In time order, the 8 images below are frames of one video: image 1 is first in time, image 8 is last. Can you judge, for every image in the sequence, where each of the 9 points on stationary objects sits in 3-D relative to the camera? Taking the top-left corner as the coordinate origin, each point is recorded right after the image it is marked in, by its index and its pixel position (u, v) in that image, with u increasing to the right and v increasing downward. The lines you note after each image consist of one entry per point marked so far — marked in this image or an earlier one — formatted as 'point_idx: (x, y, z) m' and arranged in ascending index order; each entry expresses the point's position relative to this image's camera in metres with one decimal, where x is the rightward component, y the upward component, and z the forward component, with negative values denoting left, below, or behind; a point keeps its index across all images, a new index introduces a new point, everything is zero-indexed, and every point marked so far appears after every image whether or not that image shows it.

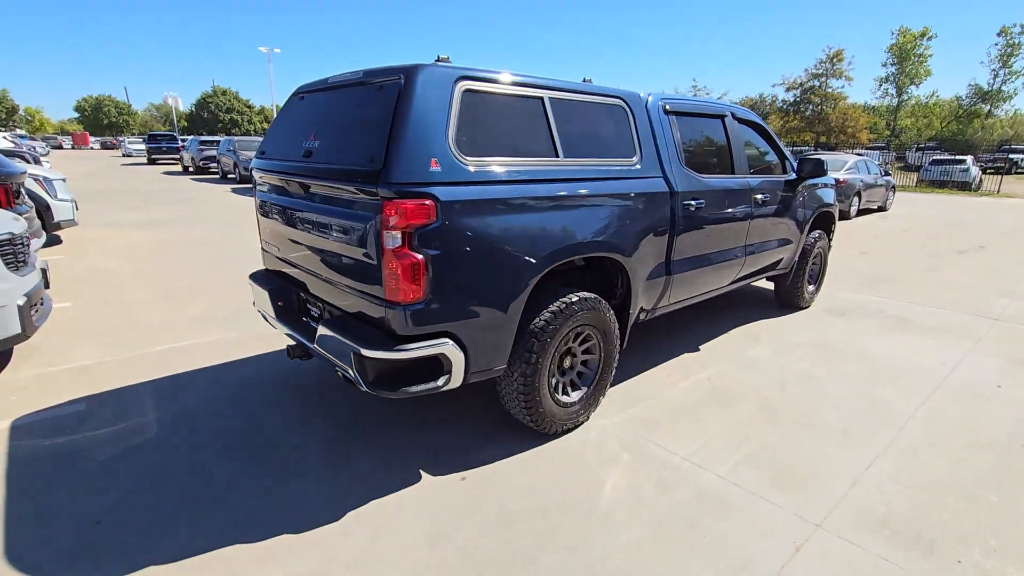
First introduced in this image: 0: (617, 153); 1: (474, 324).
0: (+0.6, +0.8, +3.2) m
1: (-0.2, -0.2, +2.5) m
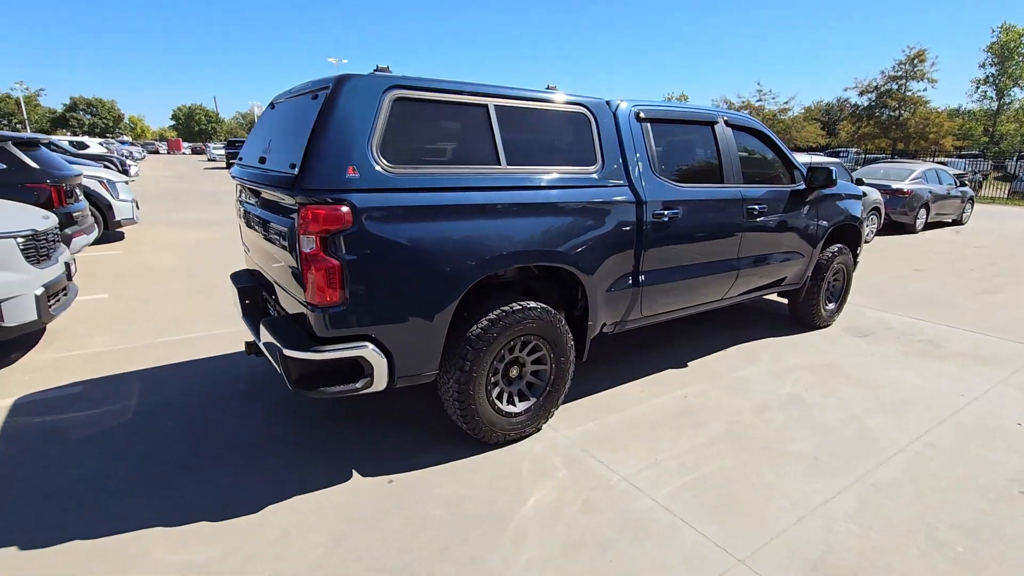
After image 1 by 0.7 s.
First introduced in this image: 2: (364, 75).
0: (+0.3, +0.7, +3.2) m
1: (-0.5, -0.2, +2.6) m
2: (-0.7, +1.0, +2.5) m
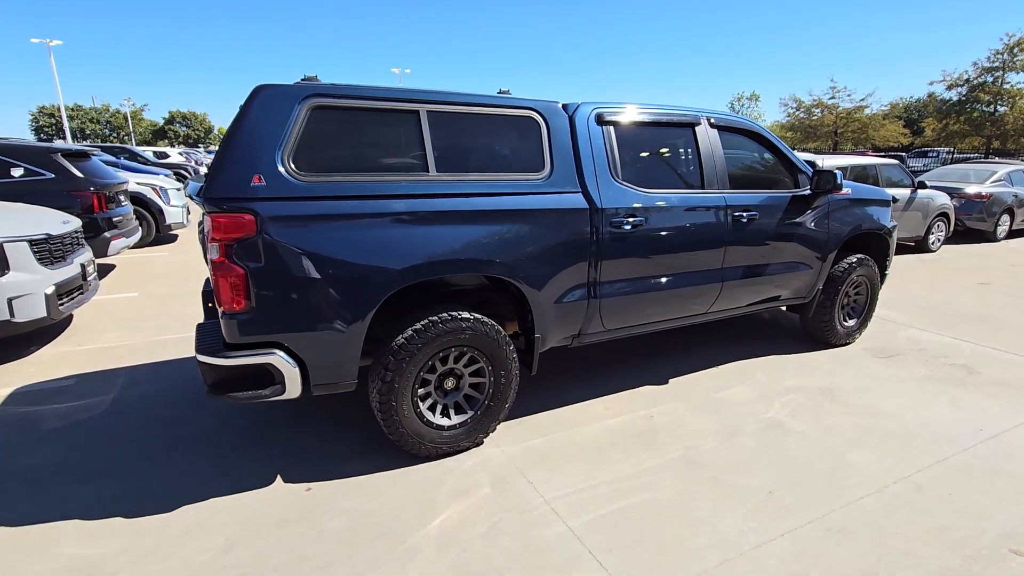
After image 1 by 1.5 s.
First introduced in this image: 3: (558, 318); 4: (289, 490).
0: (0.0, +0.7, +3.0) m
1: (-0.9, -0.2, +2.6) m
2: (-1.1, +0.9, +2.5) m
3: (+0.3, -0.2, +3.2) m
4: (-1.1, -1.0, +2.7) m
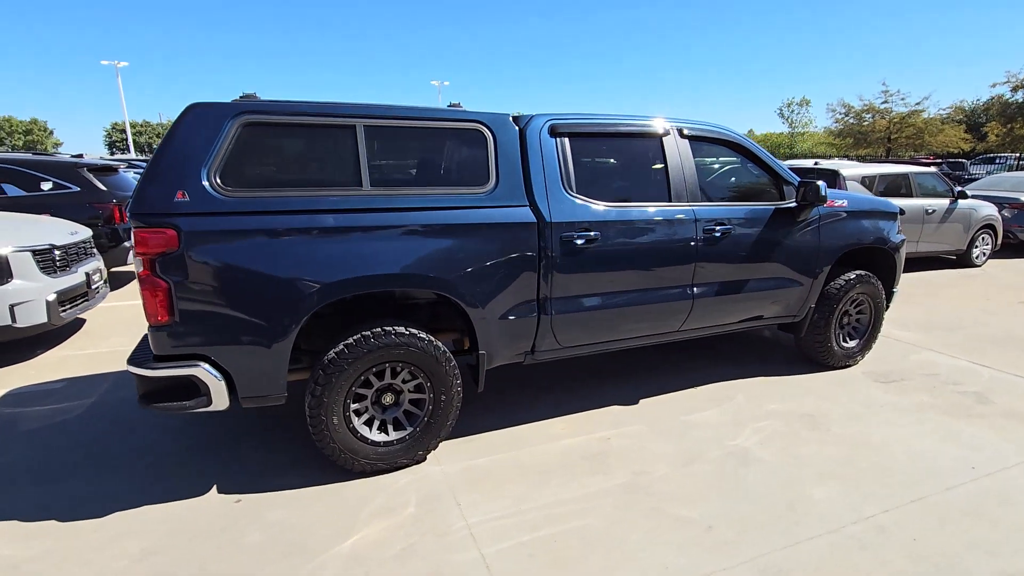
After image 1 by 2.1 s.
0: (-0.3, +0.6, +3.0) m
1: (-1.3, -0.3, +2.6) m
2: (-1.4, +0.9, +2.6) m
3: (0.0, -0.3, +3.1) m
4: (-1.4, -1.1, +2.7) m
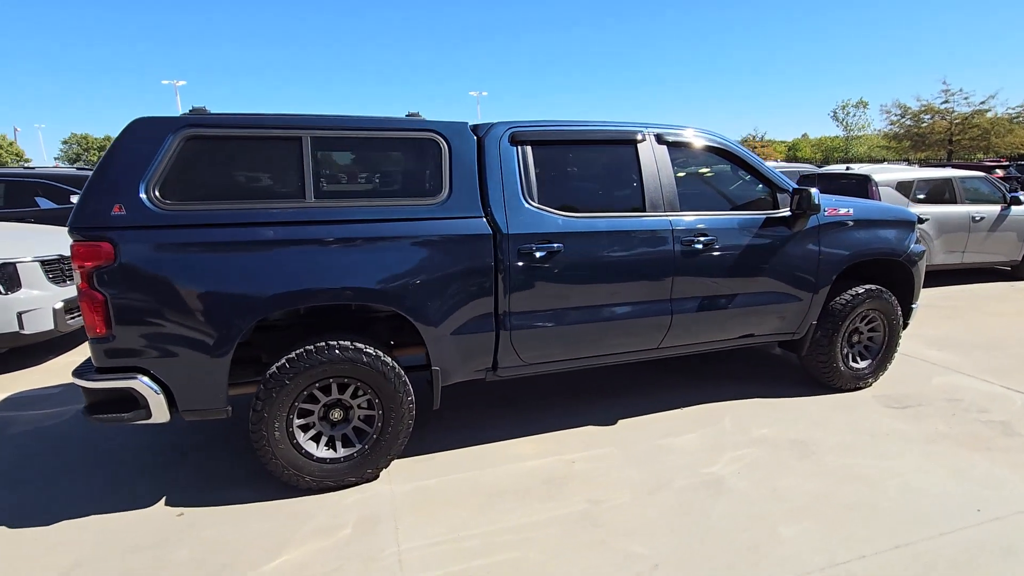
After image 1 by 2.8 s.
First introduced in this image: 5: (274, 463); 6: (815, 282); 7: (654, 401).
0: (-0.5, +0.5, +2.9) m
1: (-1.6, -0.4, +2.6) m
2: (-1.7, +0.8, +2.6) m
3: (-0.3, -0.3, +3.0) m
4: (-1.7, -1.1, +2.7) m
5: (-1.2, -0.9, +2.8) m
6: (+2.1, 0.0, +3.7) m
7: (+1.0, -0.8, +3.9) m
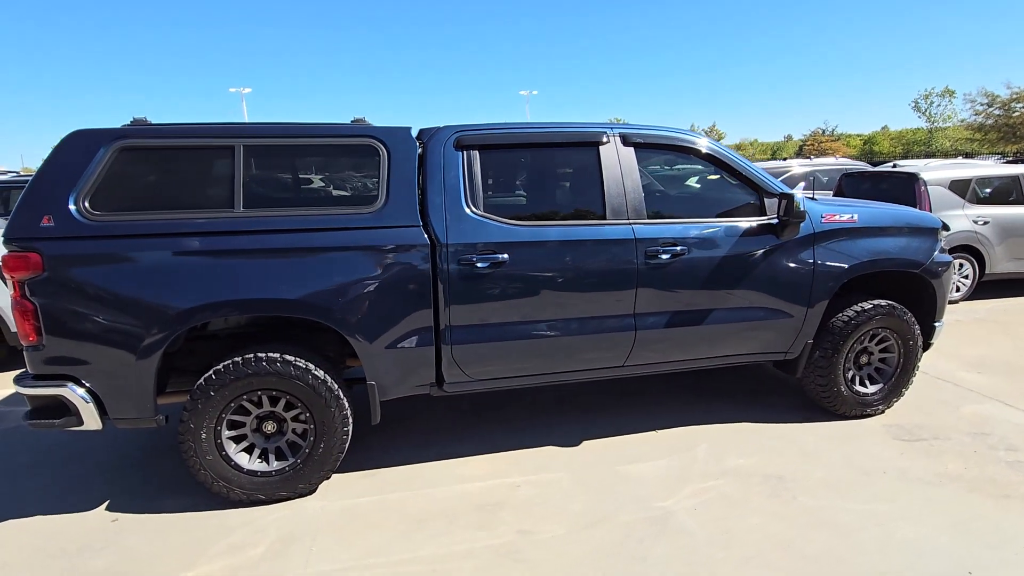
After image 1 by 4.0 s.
0: (-0.8, +0.4, +2.8) m
1: (-1.9, -0.4, +2.6) m
2: (-2.0, +0.8, +2.7) m
3: (-0.6, -0.4, +2.9) m
4: (-2.1, -1.2, +2.8) m
5: (-1.5, -0.9, +2.7) m
6: (+1.8, -0.1, +3.3) m
7: (+0.8, -0.9, +3.6) m
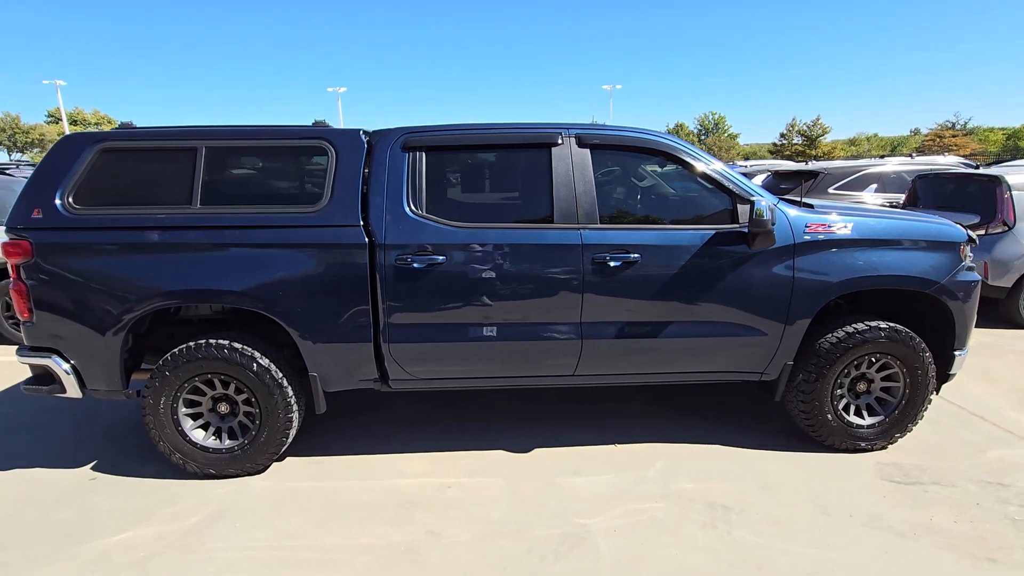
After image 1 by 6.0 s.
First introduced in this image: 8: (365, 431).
0: (-1.2, +0.5, +3.0) m
1: (-2.3, -0.3, +3.0) m
2: (-2.3, +0.8, +3.0) m
3: (-0.9, -0.4, +3.0) m
4: (-2.4, -1.1, +3.1) m
5: (-1.9, -0.9, +3.0) m
6: (+1.5, -0.1, +3.0) m
7: (+0.5, -0.9, +3.5) m
8: (-0.9, -0.9, +3.6) m
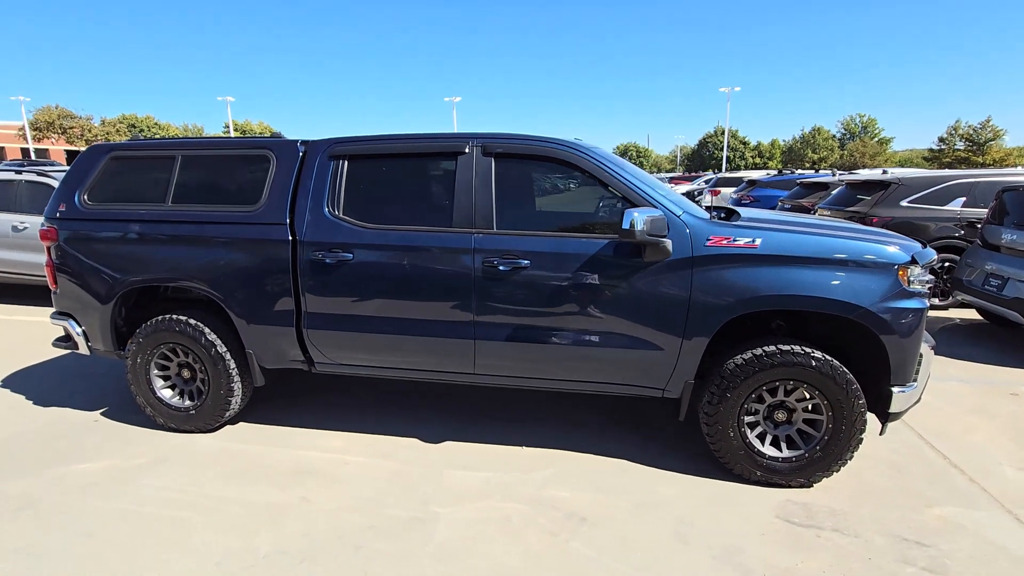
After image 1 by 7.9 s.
0: (-1.7, +0.5, +3.4) m
1: (-2.8, -0.2, +3.7) m
2: (-2.8, +1.0, +3.7) m
3: (-1.5, -0.3, +3.5) m
4: (-3.0, -0.9, +3.9) m
5: (-2.5, -0.7, +3.7) m
6: (+0.9, -0.2, +2.9) m
7: (0.0, -1.0, +3.6) m
8: (-1.4, -0.9, +4.0) m
